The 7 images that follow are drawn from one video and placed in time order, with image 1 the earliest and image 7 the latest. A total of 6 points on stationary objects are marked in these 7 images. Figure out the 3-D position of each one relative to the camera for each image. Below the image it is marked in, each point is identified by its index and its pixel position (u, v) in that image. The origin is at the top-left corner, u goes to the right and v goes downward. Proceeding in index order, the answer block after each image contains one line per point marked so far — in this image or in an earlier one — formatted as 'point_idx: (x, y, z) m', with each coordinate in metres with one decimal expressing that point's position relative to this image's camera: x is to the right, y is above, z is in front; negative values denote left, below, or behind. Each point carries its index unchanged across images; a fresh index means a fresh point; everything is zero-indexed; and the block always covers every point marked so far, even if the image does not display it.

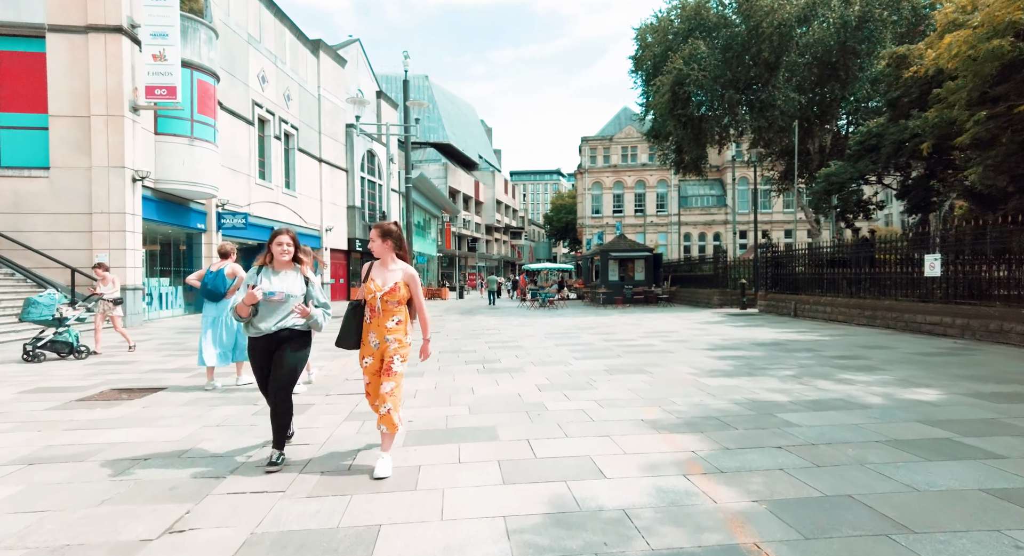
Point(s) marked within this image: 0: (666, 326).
0: (+3.9, -1.2, +15.7) m
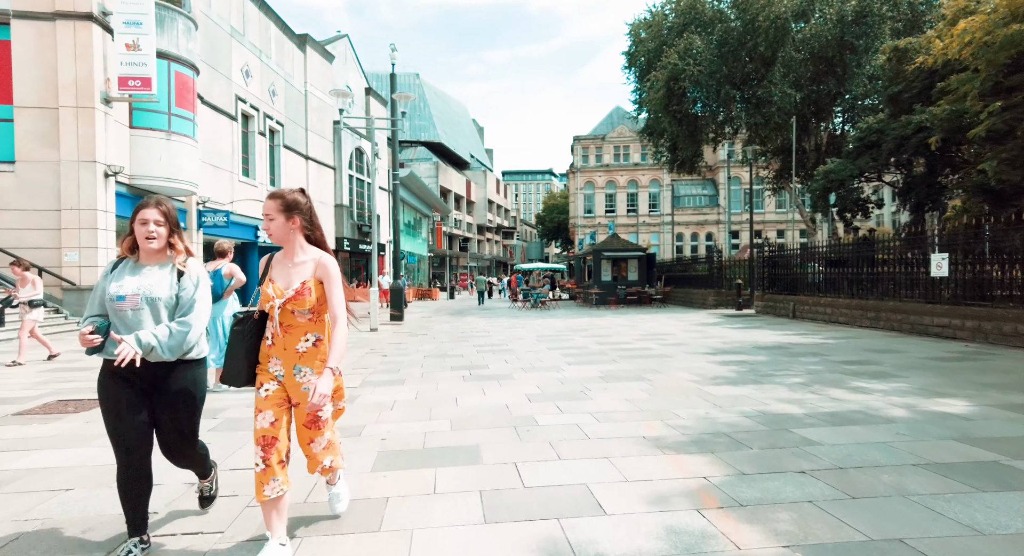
0: (+3.6, -1.2, +15.1) m
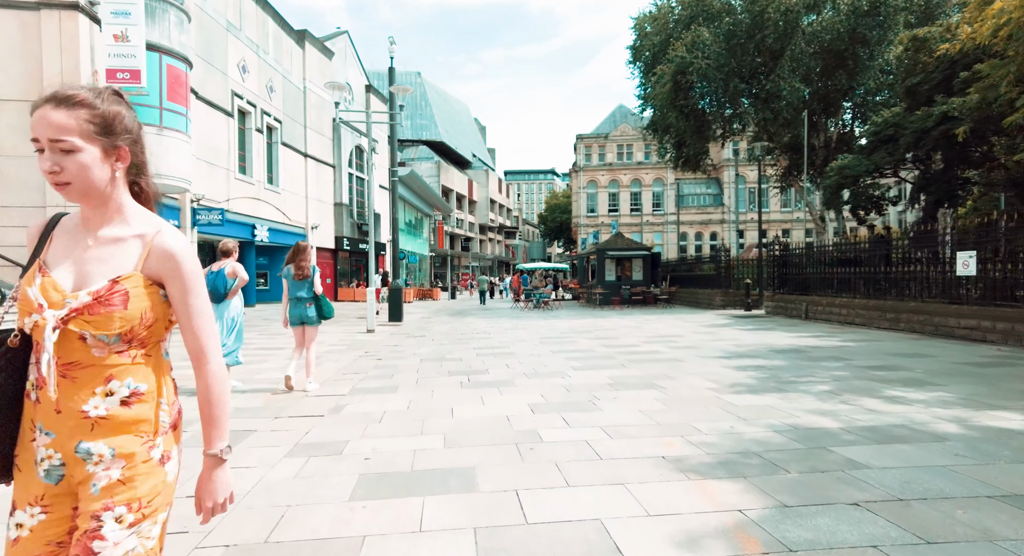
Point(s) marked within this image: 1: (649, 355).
0: (+3.6, -1.2, +14.5) m
1: (+2.2, -1.2, +10.1) m
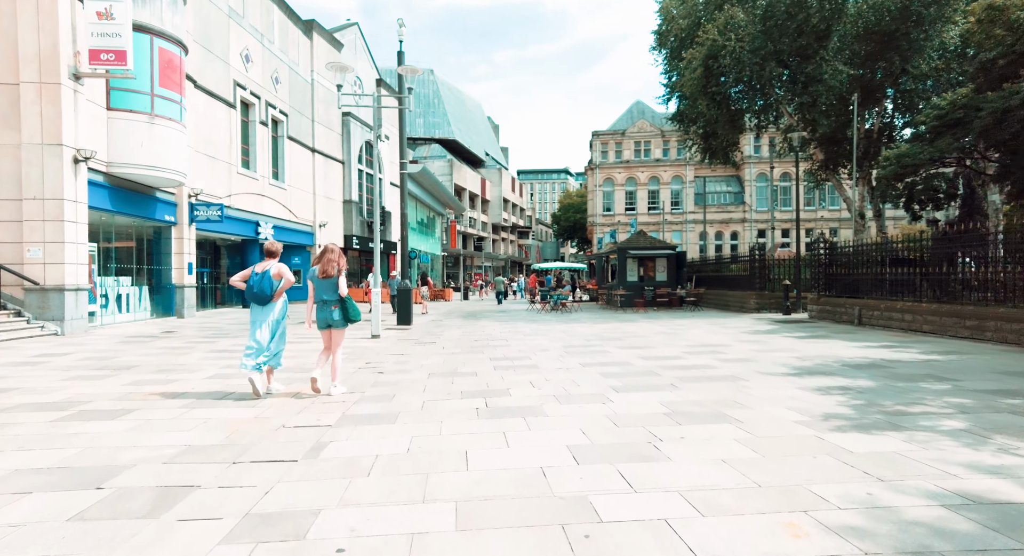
0: (+4.1, -1.2, +12.9) m
1: (+2.5, -1.2, +8.5) m
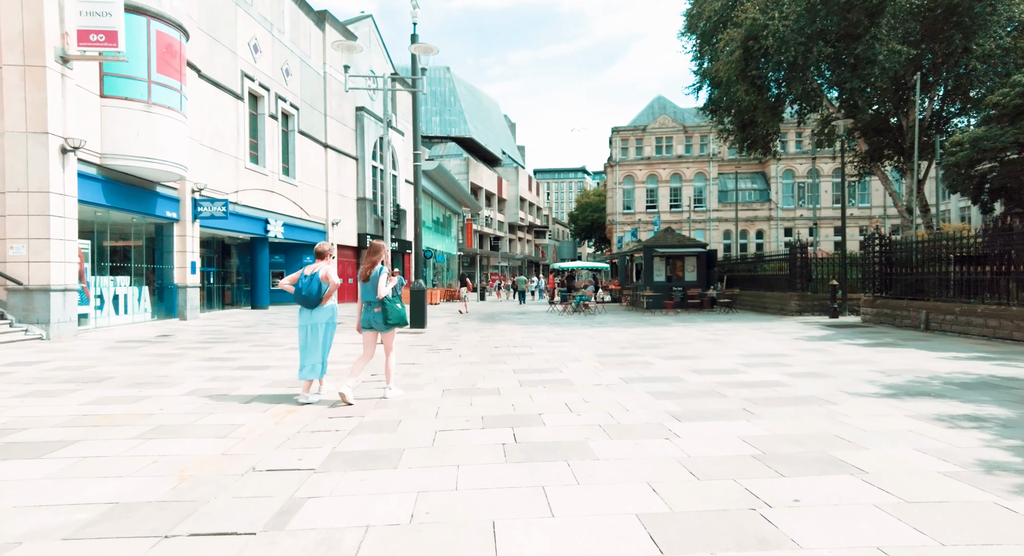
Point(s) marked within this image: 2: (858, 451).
0: (+4.5, -1.2, +11.4) m
1: (+2.9, -1.2, +7.0) m
2: (+2.5, -1.2, +4.4) m
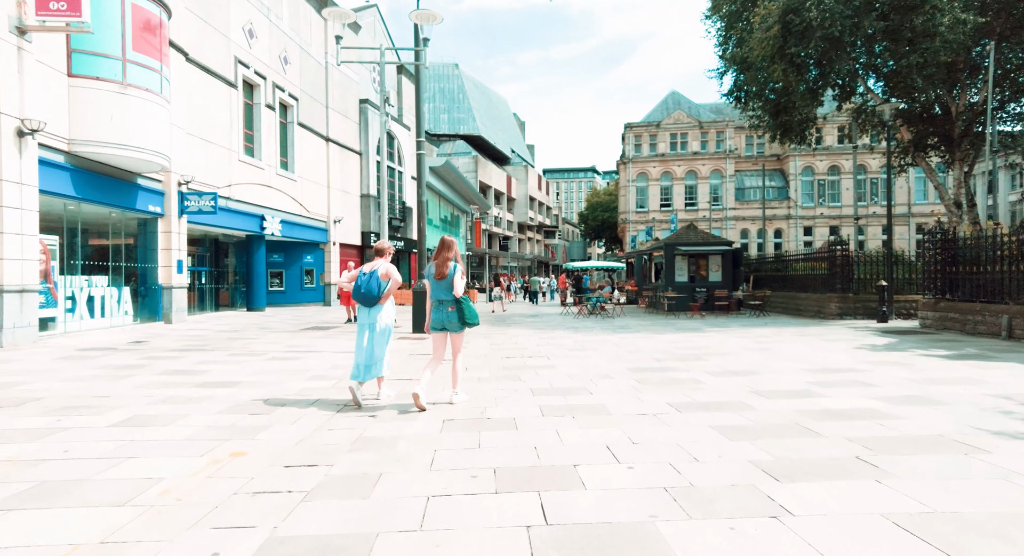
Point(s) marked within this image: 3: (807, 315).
0: (+4.8, -1.2, +9.6) m
1: (+3.0, -1.2, +5.2) m
2: (+2.6, -1.2, +2.7) m
3: (+9.3, -1.2, +19.8) m
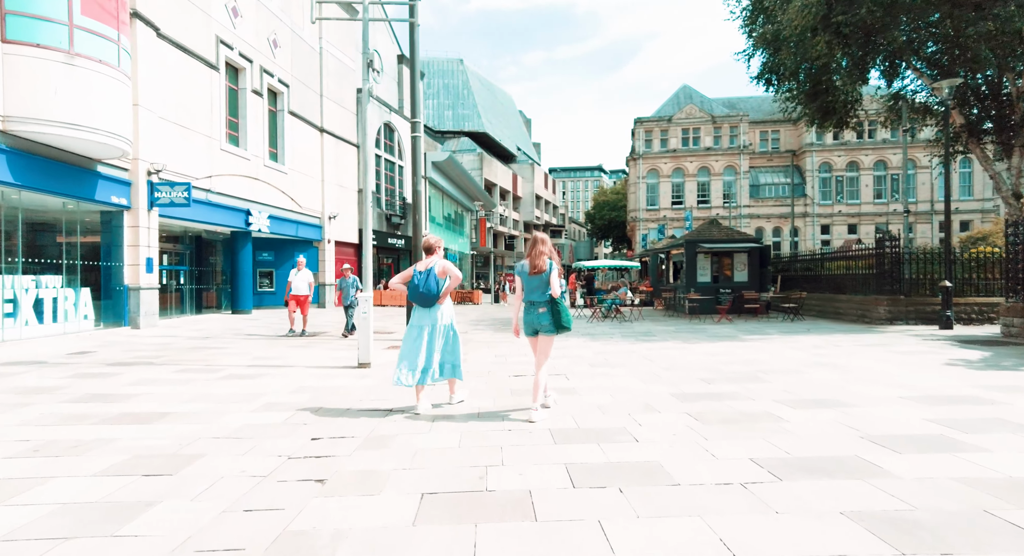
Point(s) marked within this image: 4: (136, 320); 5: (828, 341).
0: (+4.9, -1.2, +7.5) m
1: (+3.1, -1.2, +3.1) m
2: (+2.7, -1.2, +0.6) m
3: (+9.5, -1.2, +17.6) m
4: (-10.0, -1.1, +16.8) m
5: (+6.3, -1.3, +12.7) m
